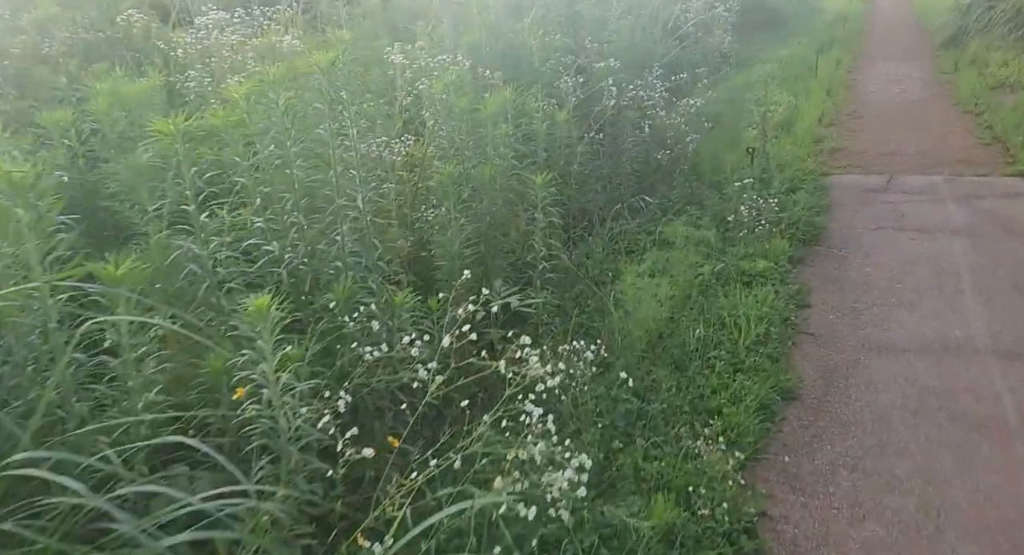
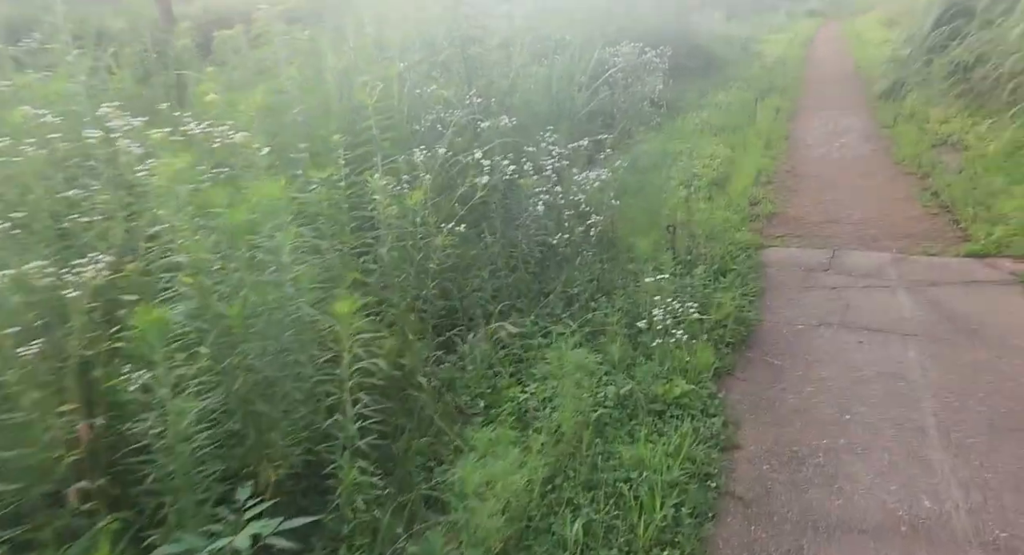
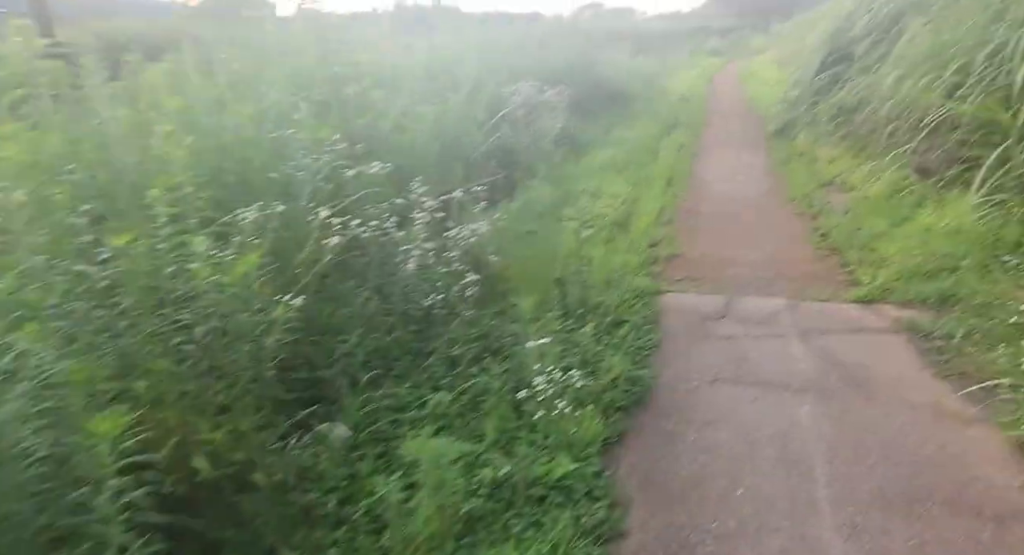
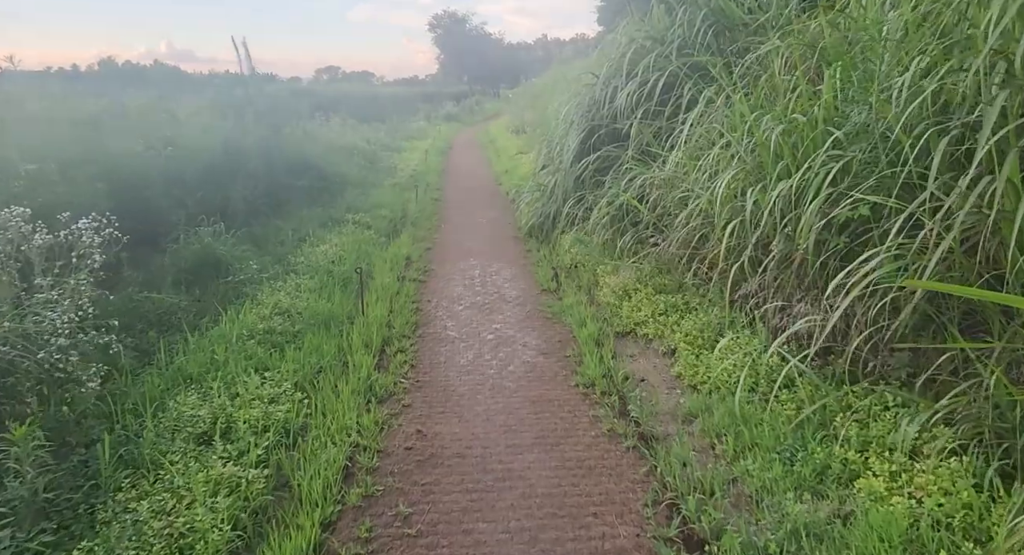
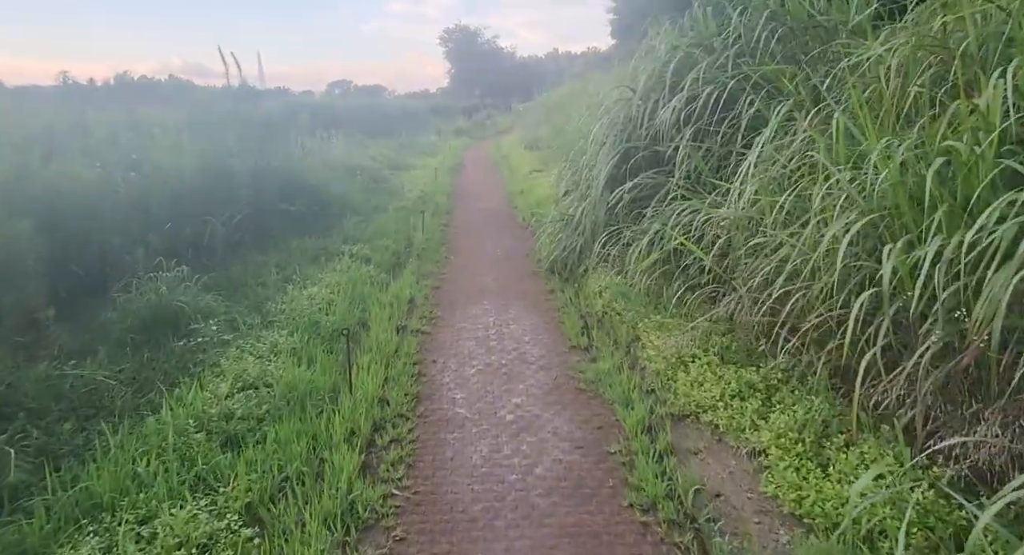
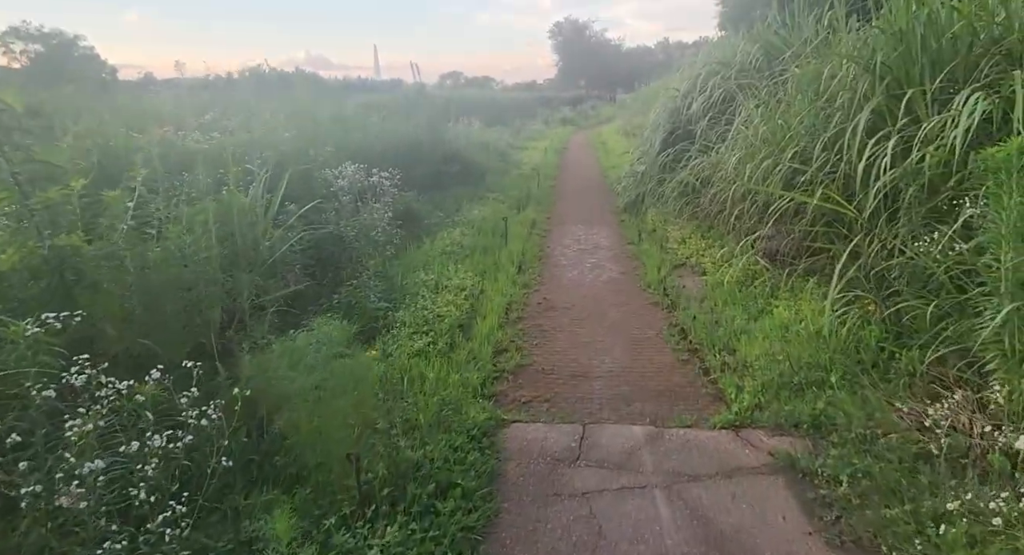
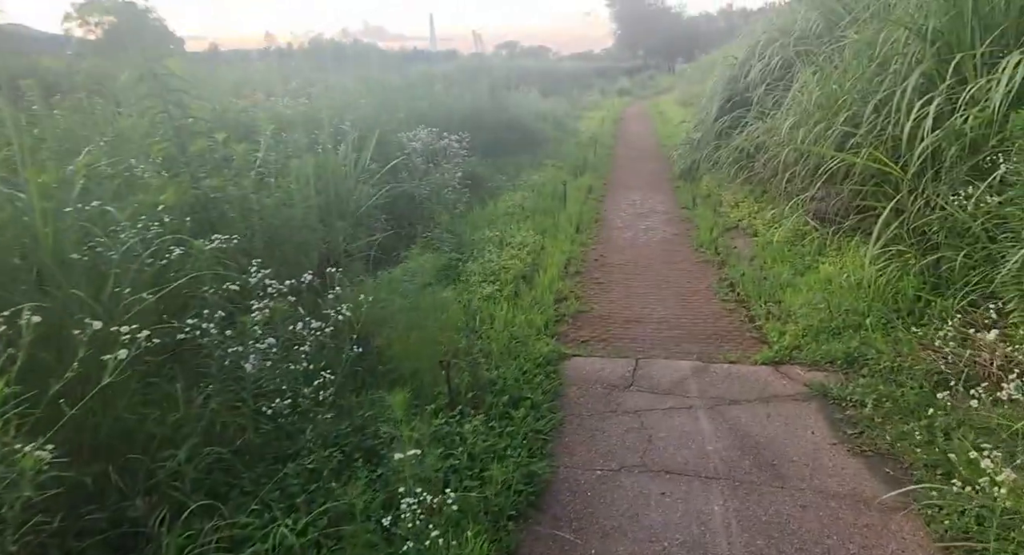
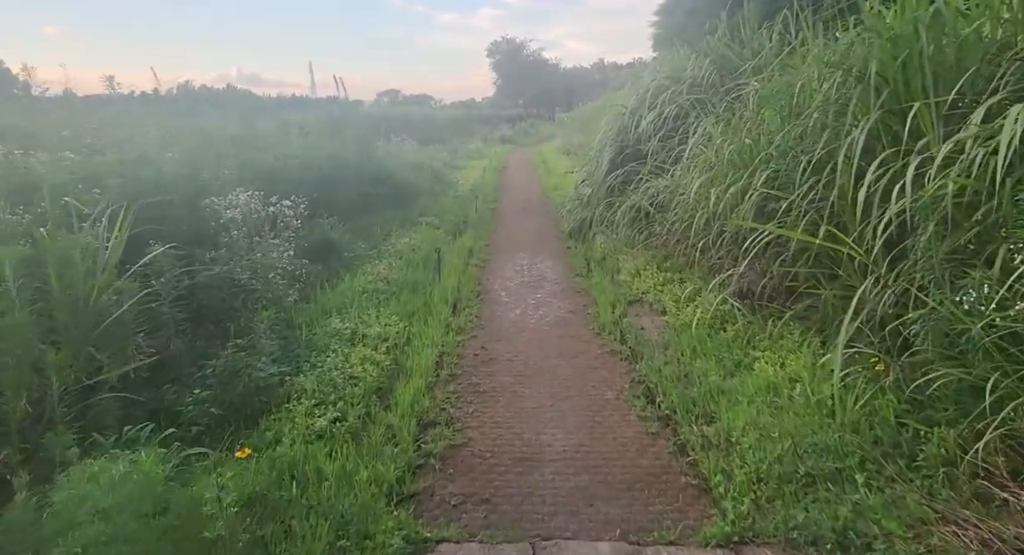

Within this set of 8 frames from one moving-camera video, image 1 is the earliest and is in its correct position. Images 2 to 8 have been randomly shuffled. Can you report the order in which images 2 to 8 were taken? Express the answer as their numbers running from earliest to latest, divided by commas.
2, 3, 7, 6, 8, 4, 5
